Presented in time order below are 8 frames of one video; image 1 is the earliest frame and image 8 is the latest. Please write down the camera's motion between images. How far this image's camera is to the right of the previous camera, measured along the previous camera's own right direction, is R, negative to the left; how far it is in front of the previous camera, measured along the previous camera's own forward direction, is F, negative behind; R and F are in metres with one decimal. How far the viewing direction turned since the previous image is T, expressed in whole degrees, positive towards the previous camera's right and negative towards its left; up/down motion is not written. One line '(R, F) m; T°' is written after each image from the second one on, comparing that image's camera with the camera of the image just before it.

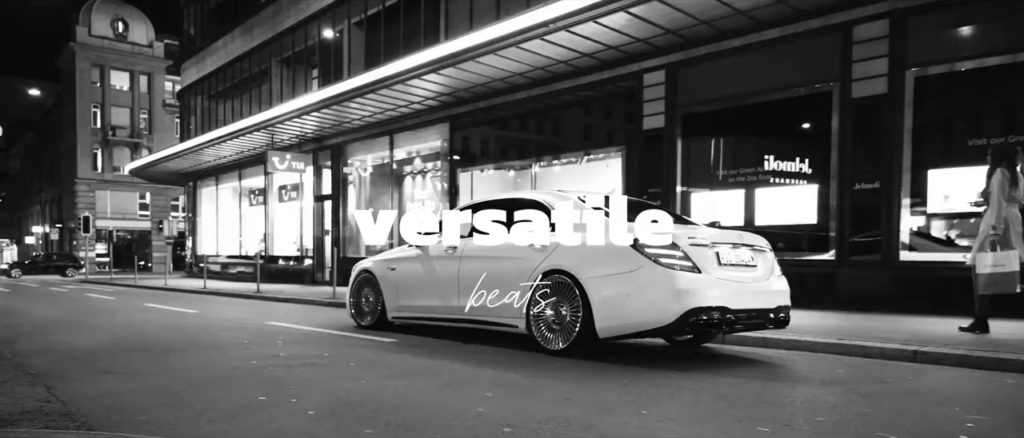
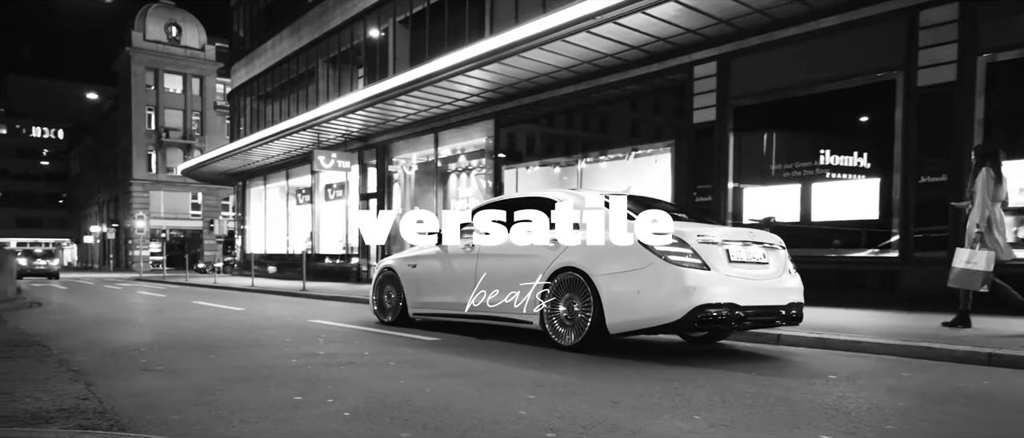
(0.0, +0.2) m; -3°
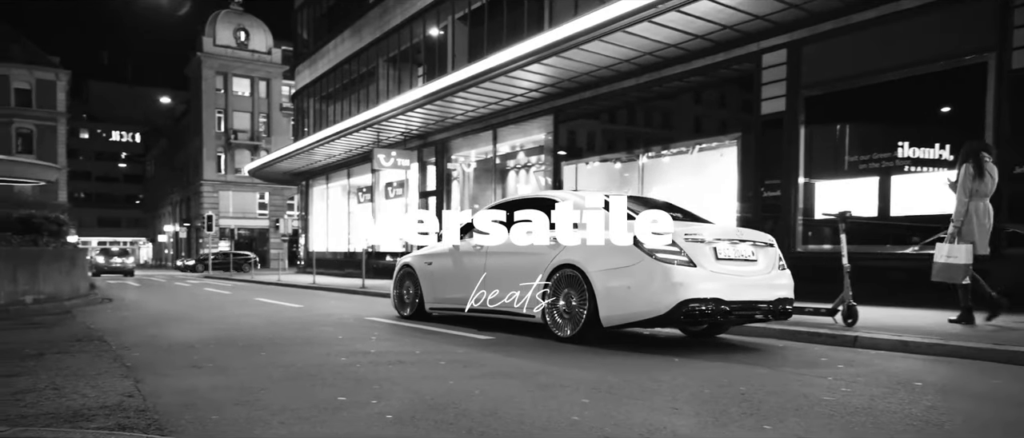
(0.0, +0.3) m; -4°
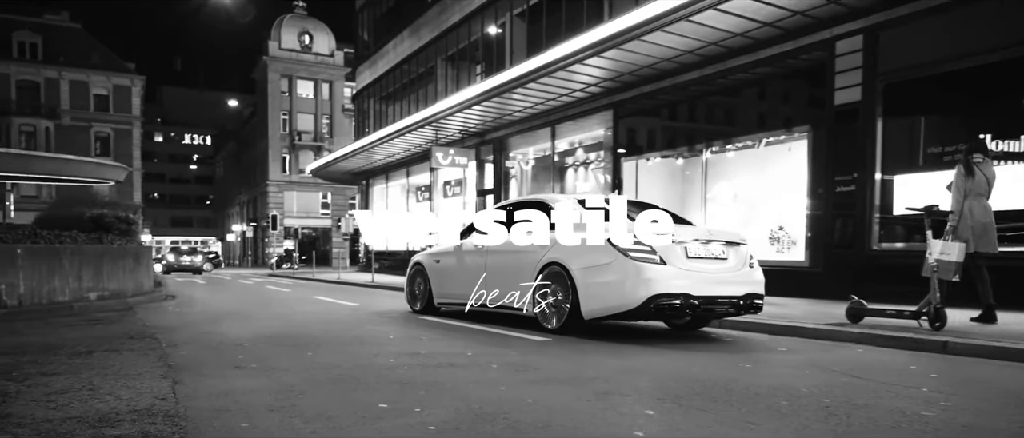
(0.0, +0.4) m; -4°
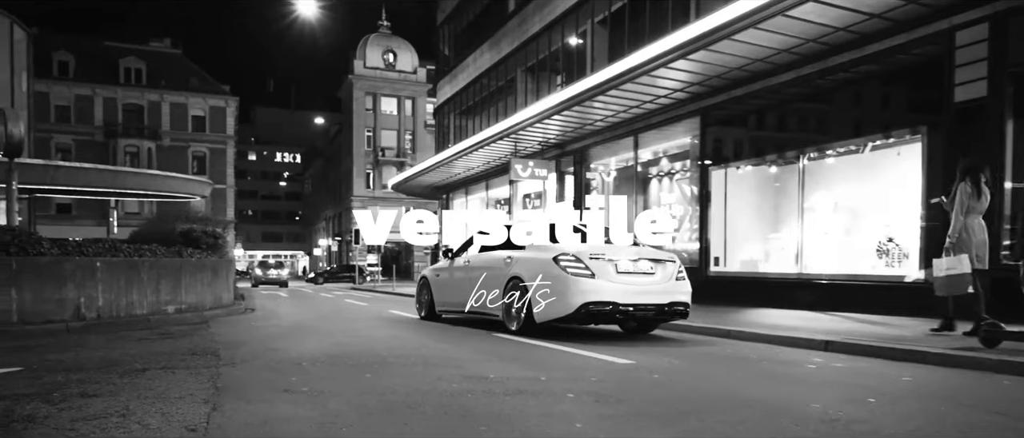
(0.0, +0.6) m; -6°
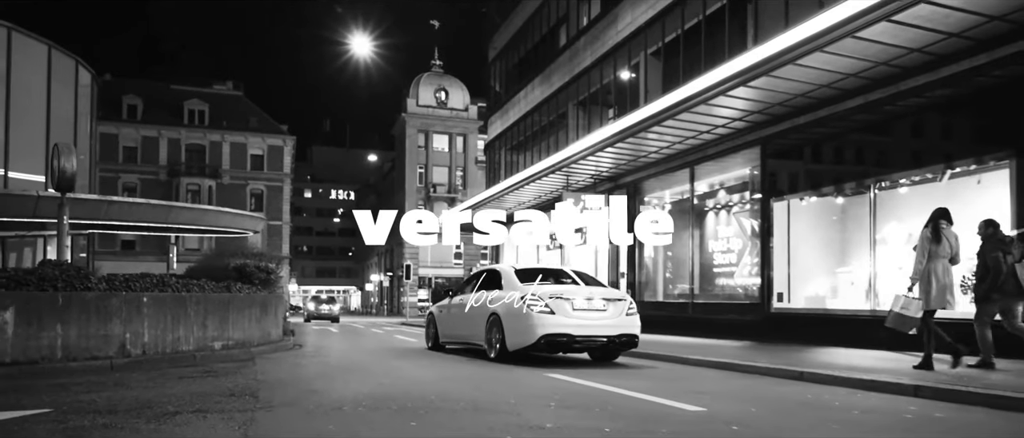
(0.0, +0.5) m; -4°
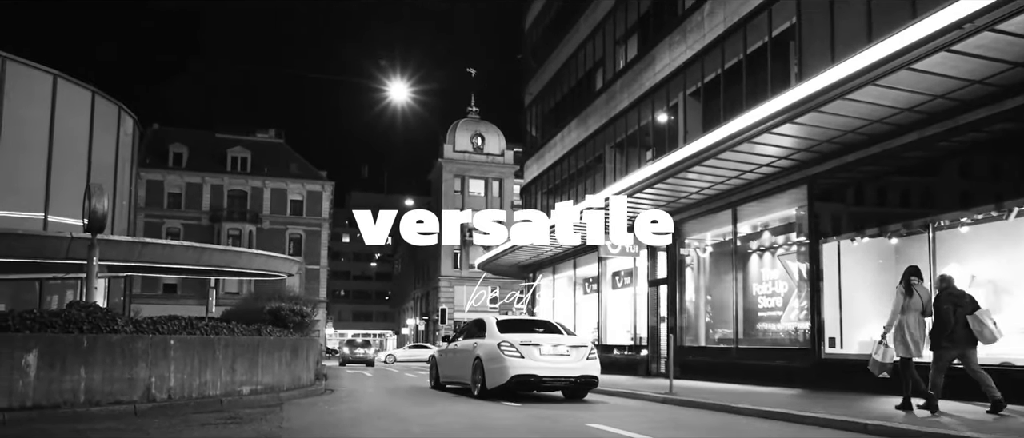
(0.0, +0.4) m; -3°
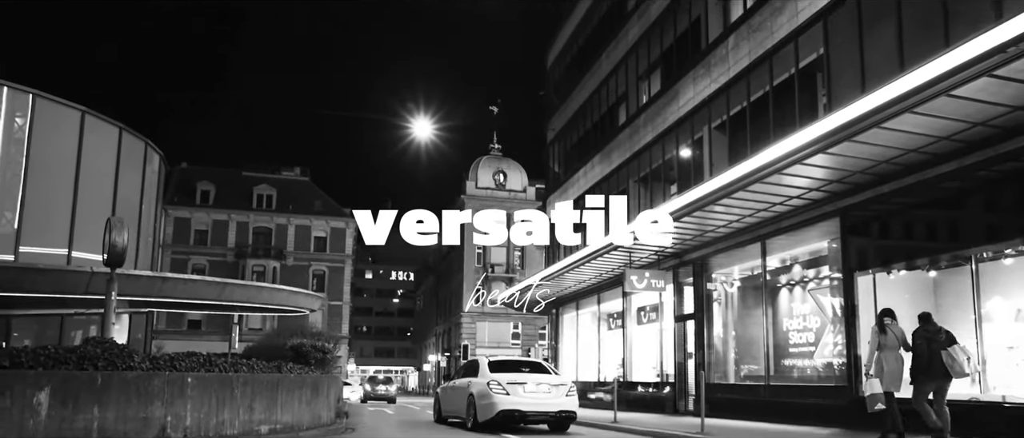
(0.0, +0.3) m; -2°
